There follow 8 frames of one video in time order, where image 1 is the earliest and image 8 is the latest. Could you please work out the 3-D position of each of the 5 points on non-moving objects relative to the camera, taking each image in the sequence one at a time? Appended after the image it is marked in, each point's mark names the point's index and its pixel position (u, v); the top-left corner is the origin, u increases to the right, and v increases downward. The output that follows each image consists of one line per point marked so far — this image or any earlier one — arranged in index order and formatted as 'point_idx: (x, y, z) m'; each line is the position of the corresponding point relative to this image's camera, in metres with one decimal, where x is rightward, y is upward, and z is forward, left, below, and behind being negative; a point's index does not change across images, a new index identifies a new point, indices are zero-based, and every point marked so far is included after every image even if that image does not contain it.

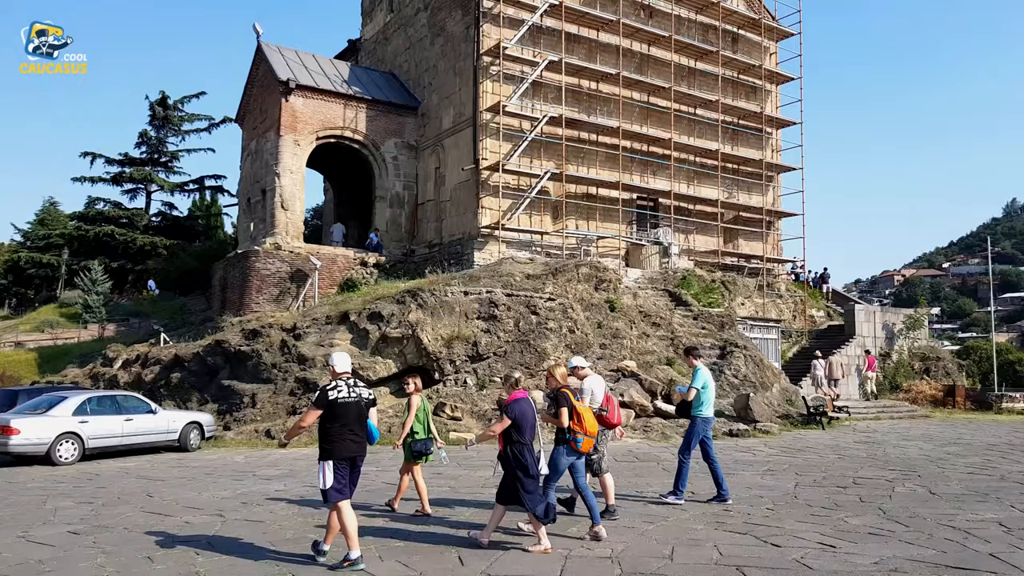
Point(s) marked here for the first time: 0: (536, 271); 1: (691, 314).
0: (+0.6, +0.4, +18.4) m
1: (+4.6, -0.7, +20.0) m
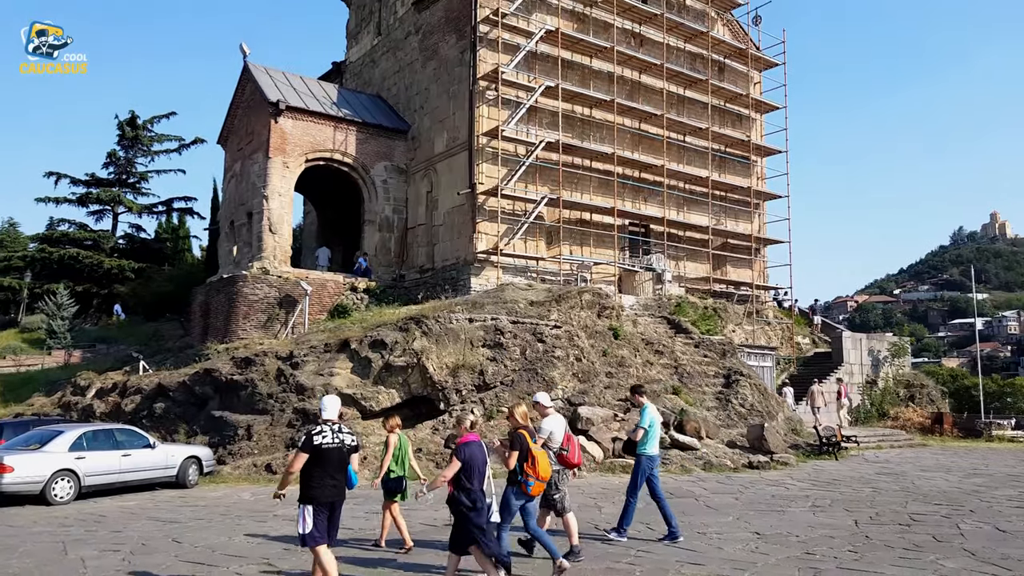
0: (+0.6, -0.2, +18.0) m
1: (+4.6, -1.4, +19.8) m
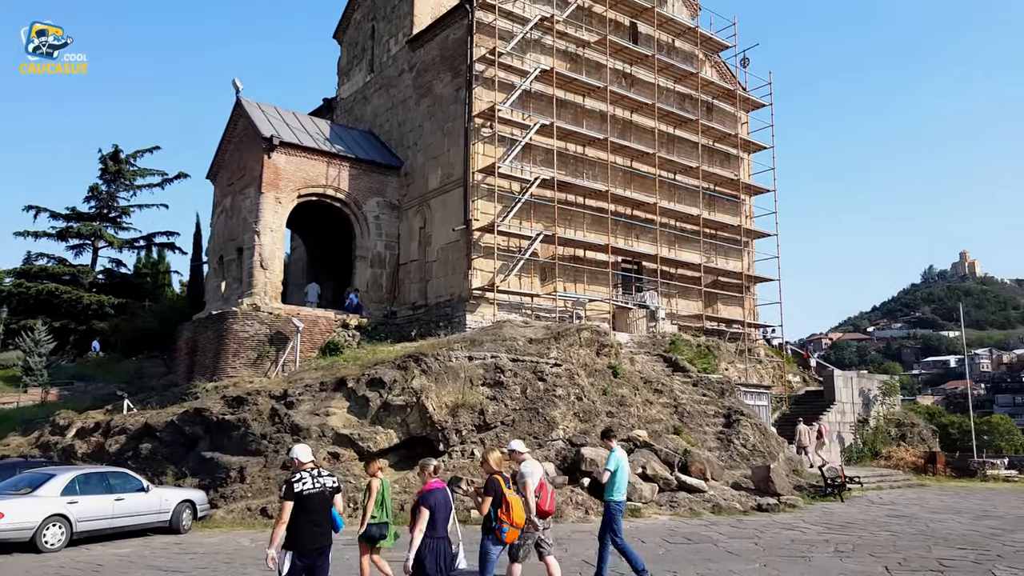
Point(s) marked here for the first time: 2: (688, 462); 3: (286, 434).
0: (+0.6, -1.1, +17.8) m
1: (+4.5, -2.3, +19.6) m
2: (+3.4, -3.4, +15.2) m
3: (-4.4, -2.8, +15.2) m
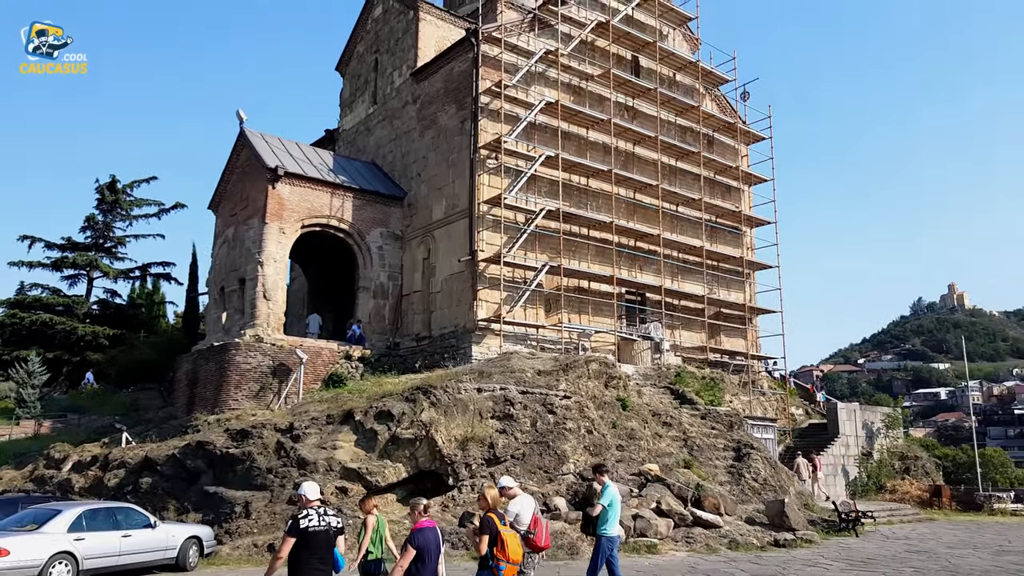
0: (+0.8, -1.8, +17.6) m
1: (+4.7, -3.1, +19.4) m
2: (+3.6, -4.0, +14.9) m
3: (-4.2, -3.4, +14.9) m
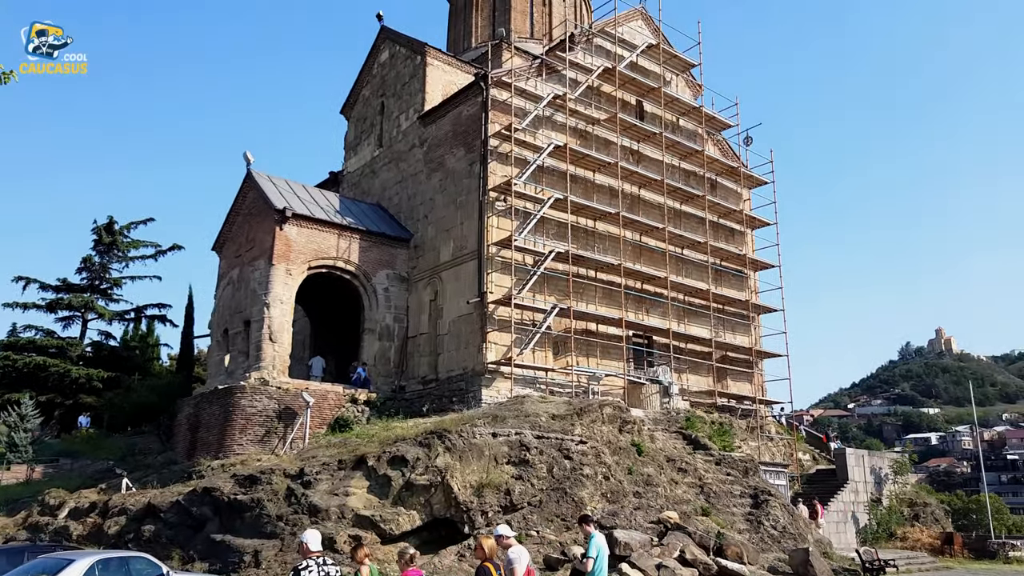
0: (+1.1, -2.7, +17.3) m
1: (+4.9, -4.2, +19.1) m
2: (+3.9, -4.8, +14.6) m
3: (-3.9, -4.2, +14.5) m
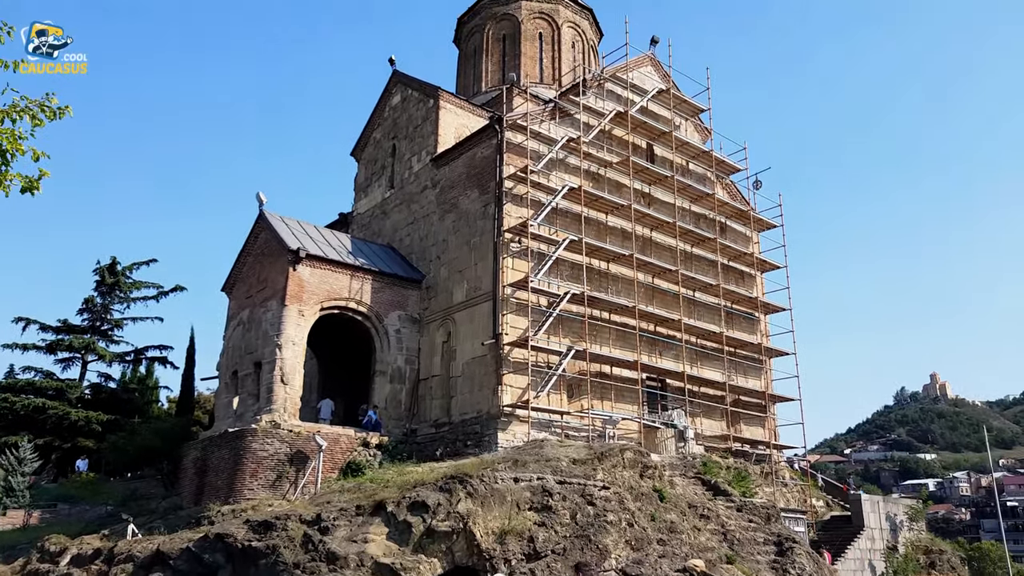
0: (+1.5, -3.6, +17.0) m
1: (+5.3, -5.2, +18.7) m
2: (+4.4, -5.6, +14.1) m
3: (-3.4, -4.9, +14.0) m
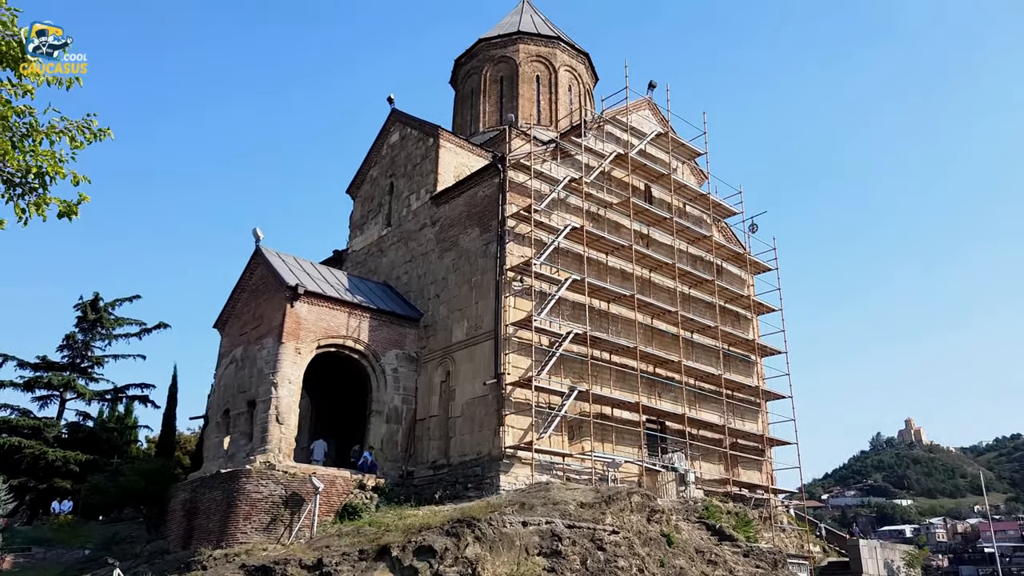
0: (+1.6, -4.5, +16.6) m
1: (+5.4, -6.2, +18.3) m
2: (+4.6, -6.3, +13.7) m
3: (-3.2, -5.6, +13.4) m
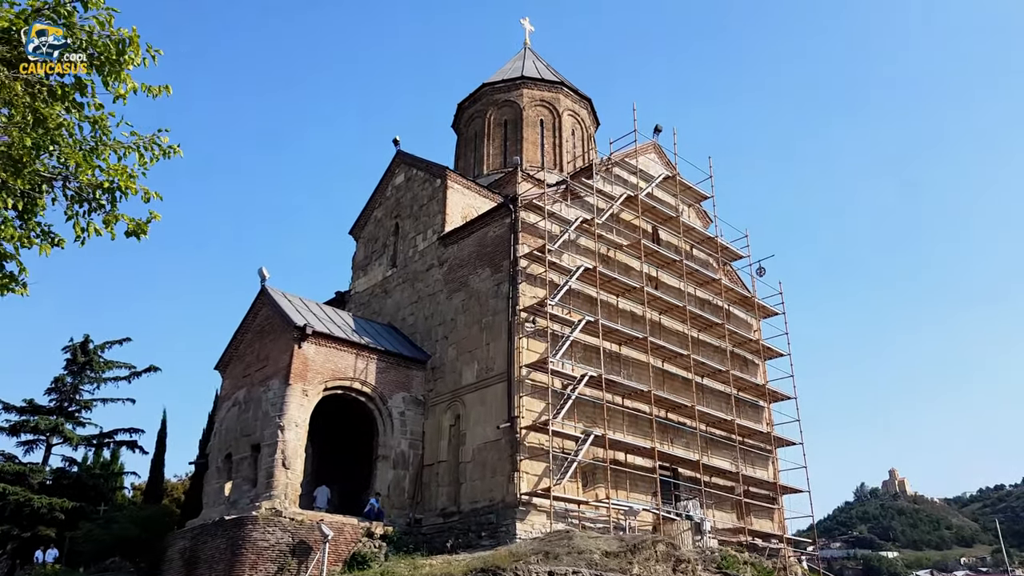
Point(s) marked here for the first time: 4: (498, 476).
0: (+2.0, -5.3, +16.0) m
1: (+5.8, -7.1, +17.7) m
2: (+5.0, -7.0, +13.1) m
3: (-2.8, -6.2, +12.7) m
4: (-0.3, -4.8, +19.9) m
